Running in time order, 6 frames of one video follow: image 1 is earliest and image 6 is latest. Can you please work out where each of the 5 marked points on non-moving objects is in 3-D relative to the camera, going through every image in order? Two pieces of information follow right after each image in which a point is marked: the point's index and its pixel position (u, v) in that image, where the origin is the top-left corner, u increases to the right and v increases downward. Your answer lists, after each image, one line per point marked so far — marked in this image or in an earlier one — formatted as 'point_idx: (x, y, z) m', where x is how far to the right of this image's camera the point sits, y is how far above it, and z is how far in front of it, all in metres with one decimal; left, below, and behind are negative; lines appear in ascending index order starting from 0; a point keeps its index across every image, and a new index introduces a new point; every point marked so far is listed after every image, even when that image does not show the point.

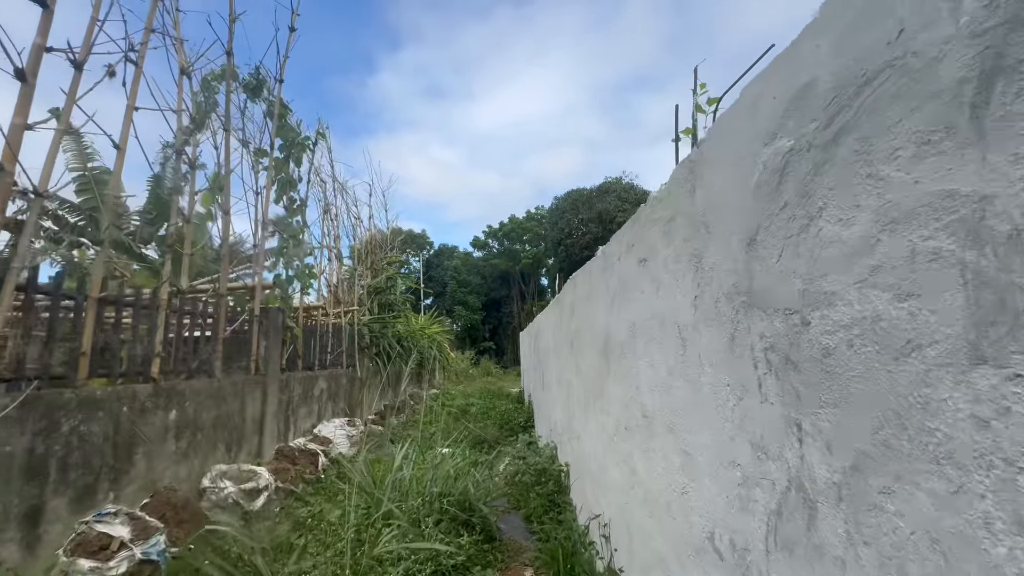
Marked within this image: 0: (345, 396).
0: (-2.6, -1.7, +7.0) m
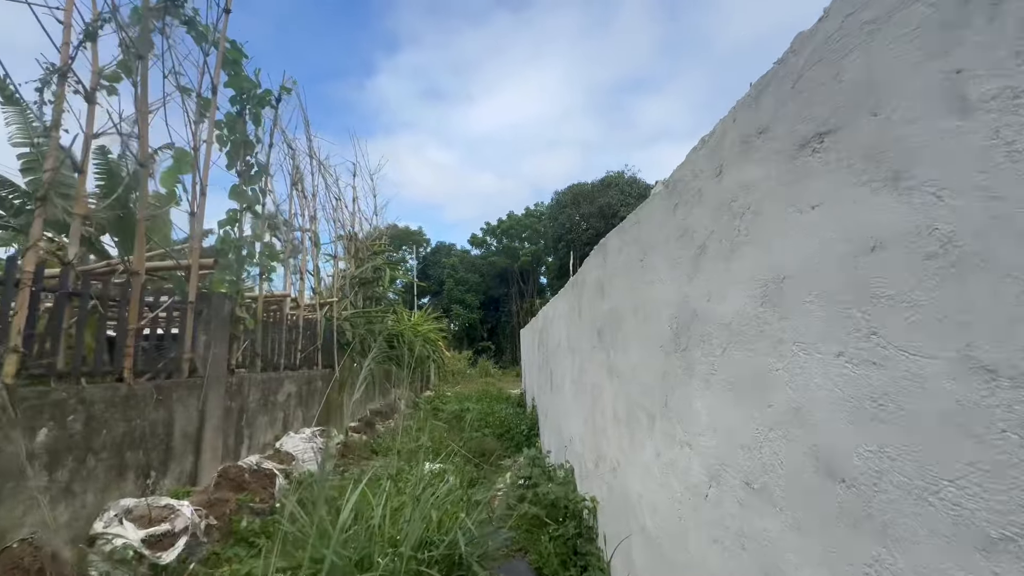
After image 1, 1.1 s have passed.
0: (-2.5, -1.5, +6.0) m
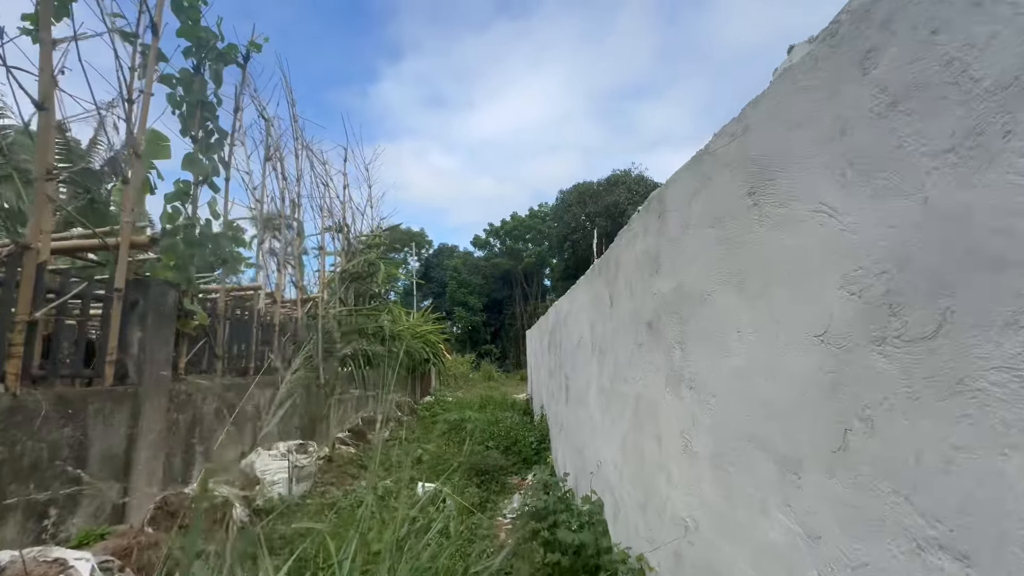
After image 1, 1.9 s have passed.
0: (-2.5, -1.4, +5.3) m
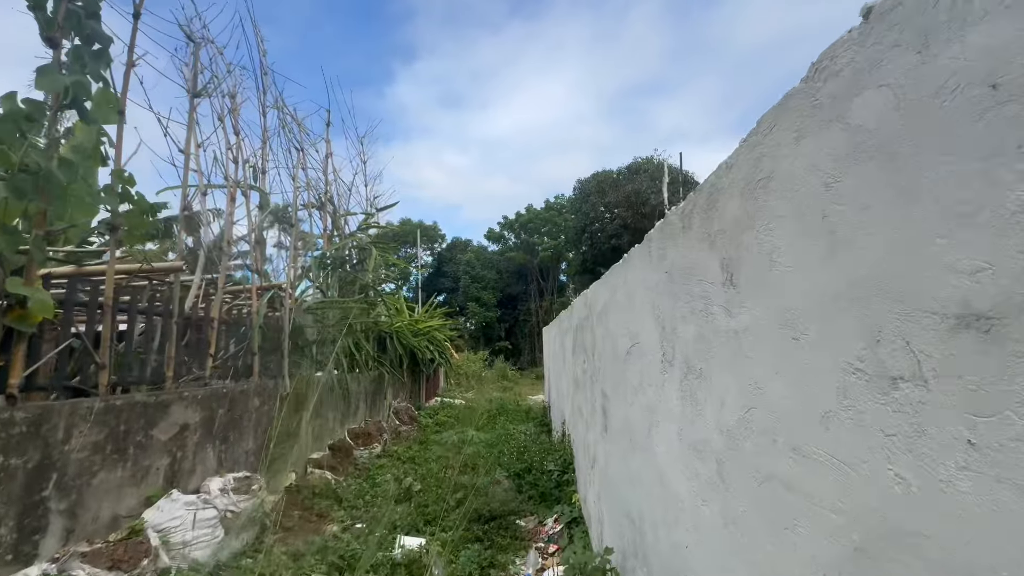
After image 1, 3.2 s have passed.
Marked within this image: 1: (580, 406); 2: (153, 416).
0: (-2.3, -1.3, +4.1) m
1: (+0.6, -1.0, +4.0) m
2: (-2.3, -0.8, +3.0) m
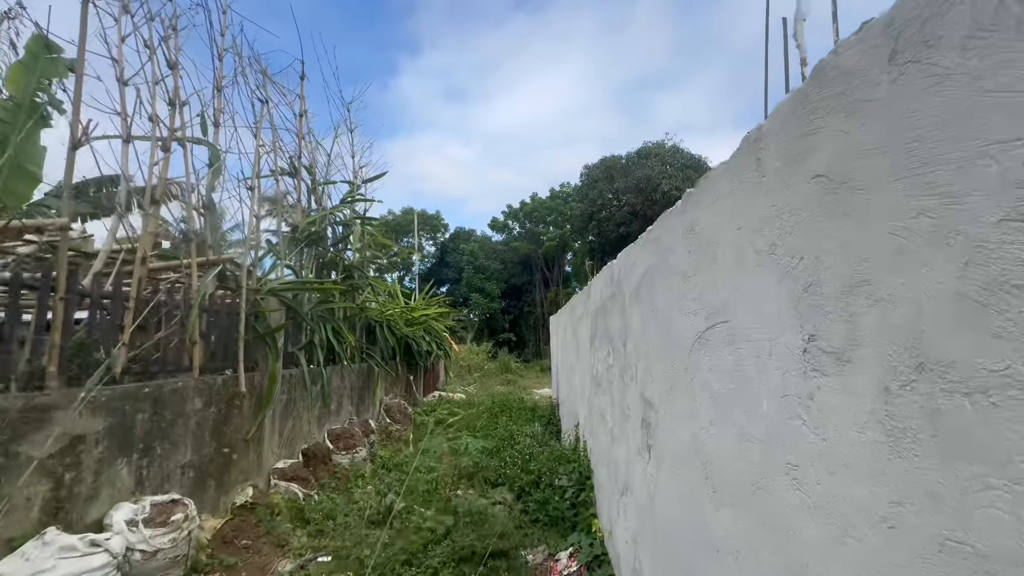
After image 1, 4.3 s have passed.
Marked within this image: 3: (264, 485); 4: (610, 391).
0: (-2.3, -1.1, +3.3) m
1: (+0.6, -0.8, +3.2) m
2: (-2.3, -0.6, +2.2) m
3: (-2.3, -1.8, +4.2) m
4: (+0.6, -0.7, +2.9) m
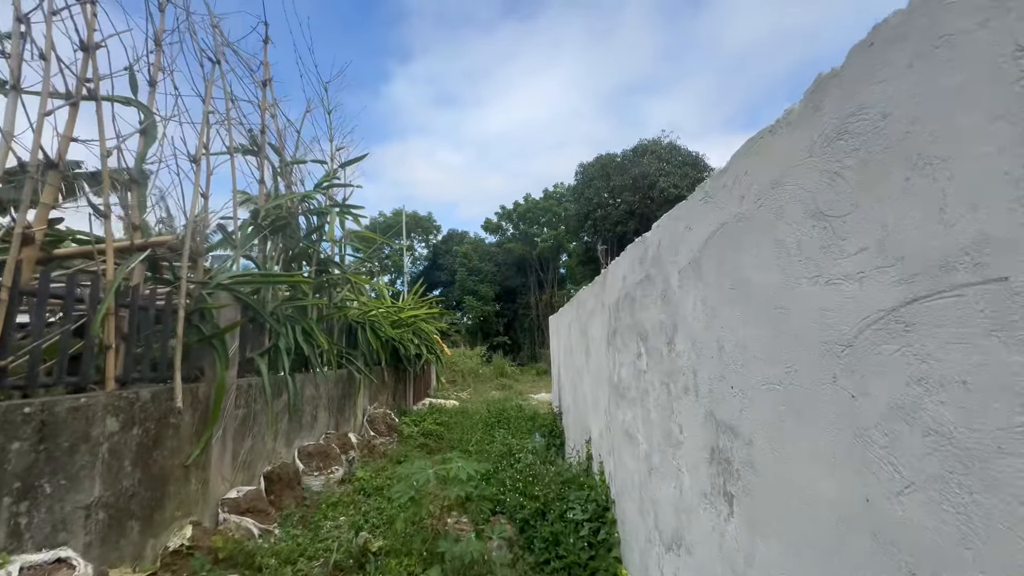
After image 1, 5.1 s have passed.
0: (-2.3, -1.0, +2.6) m
1: (+0.6, -0.8, +2.5) m
2: (-2.3, -0.6, +1.4) m
3: (-2.3, -1.7, +3.4) m
4: (+0.6, -0.6, +2.2) m
